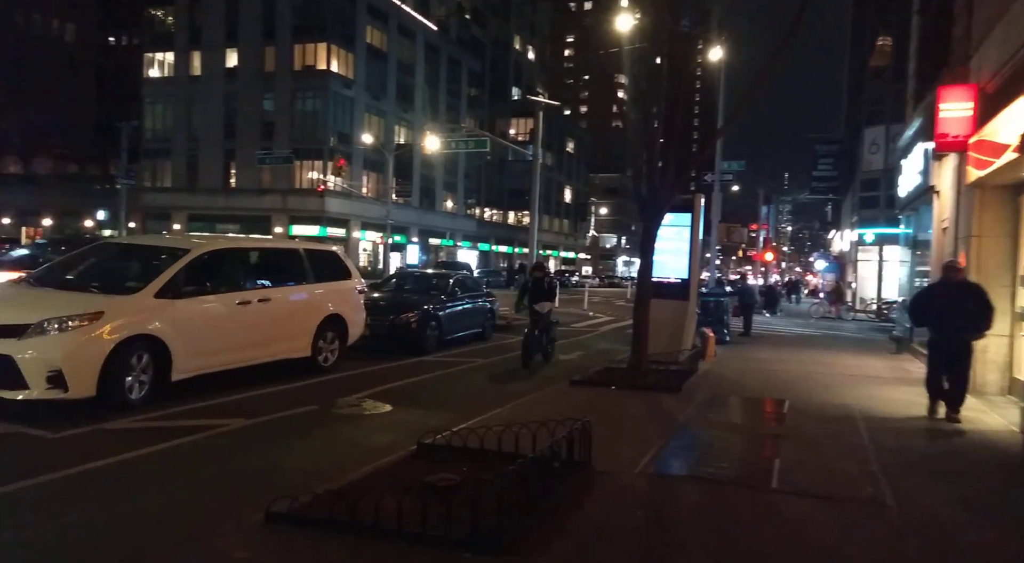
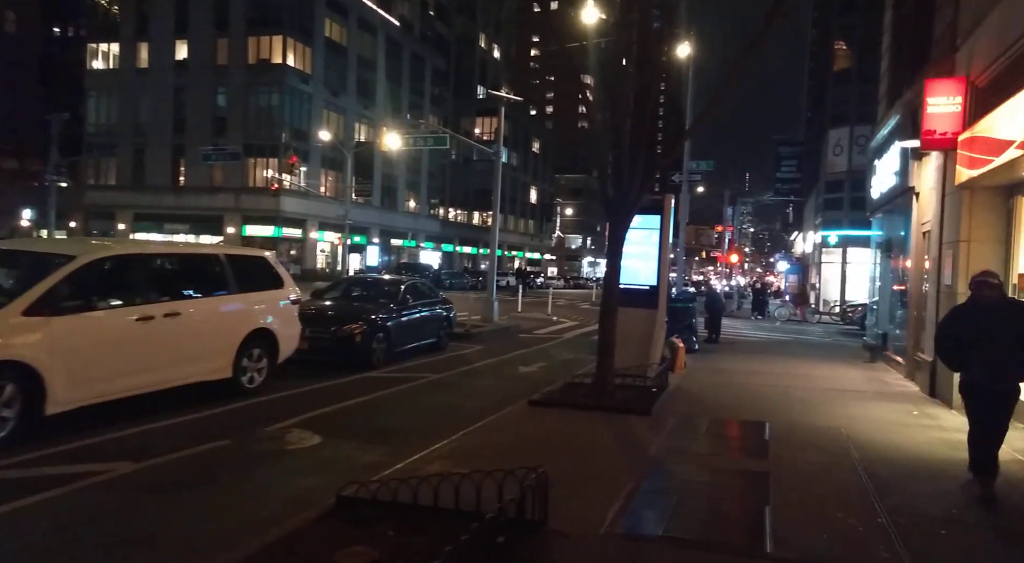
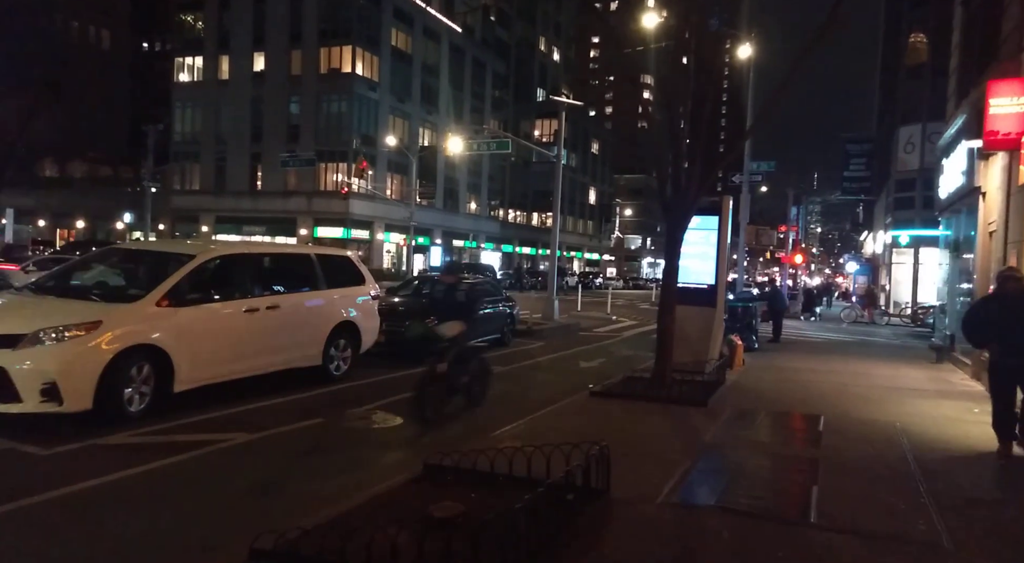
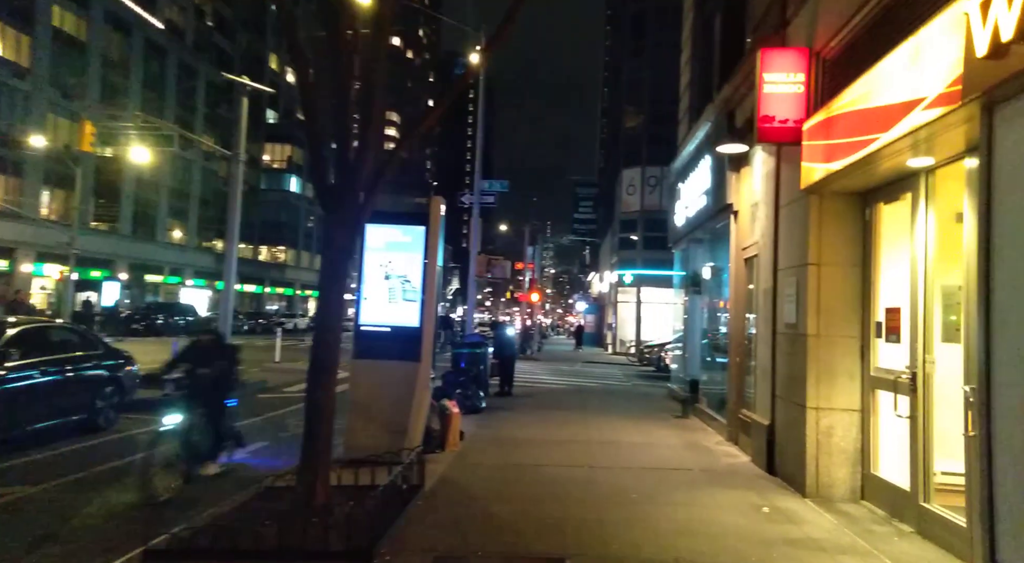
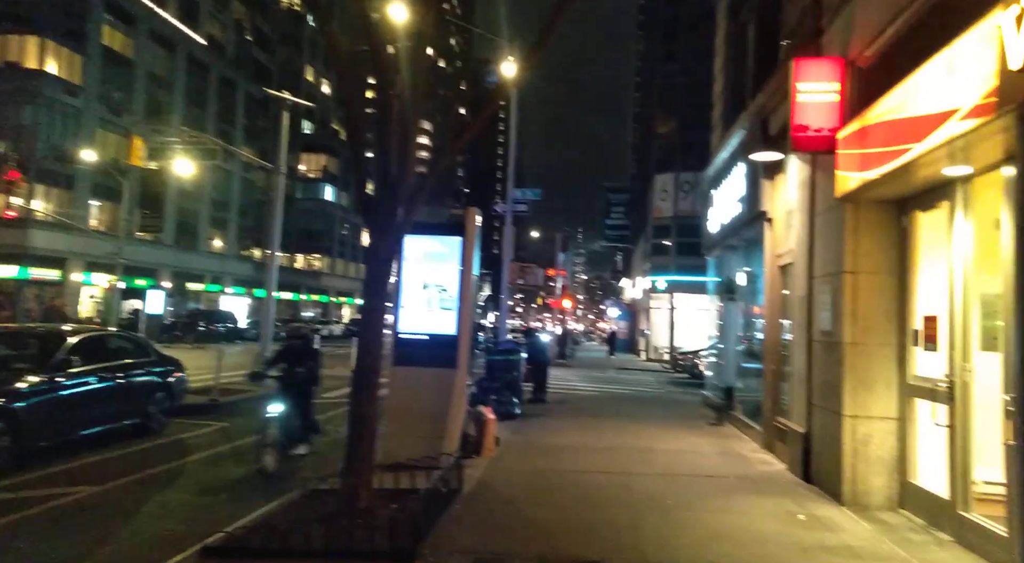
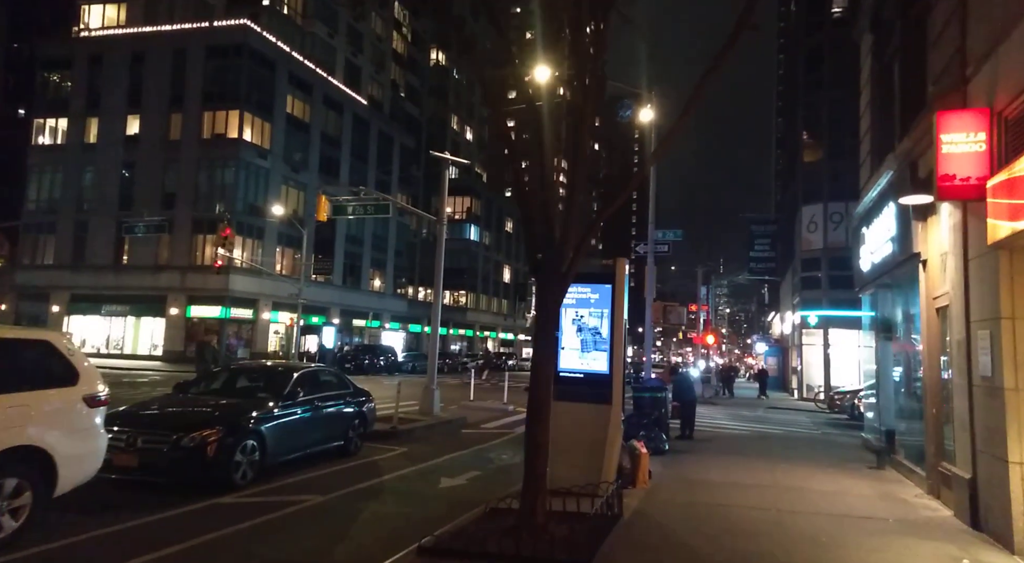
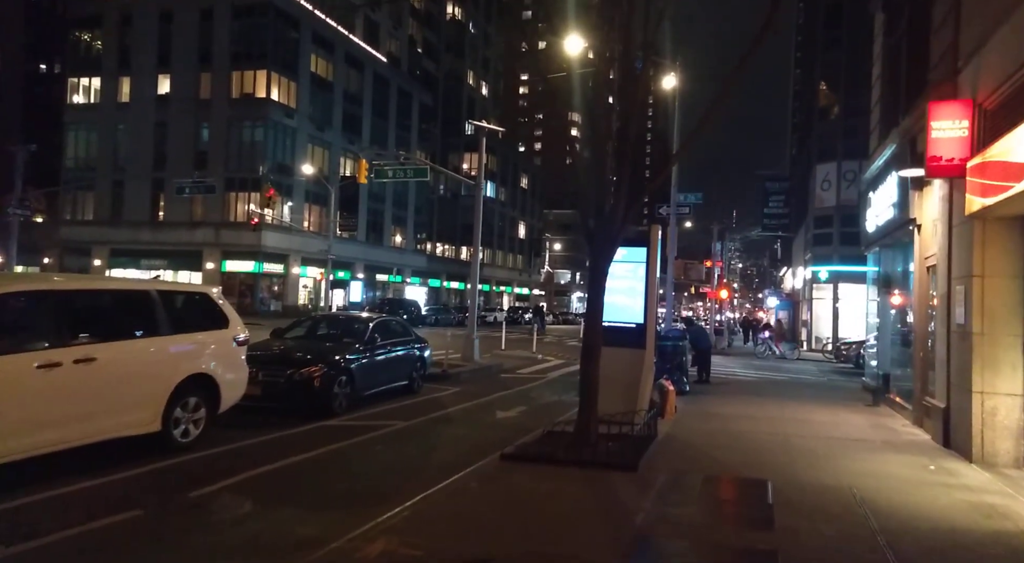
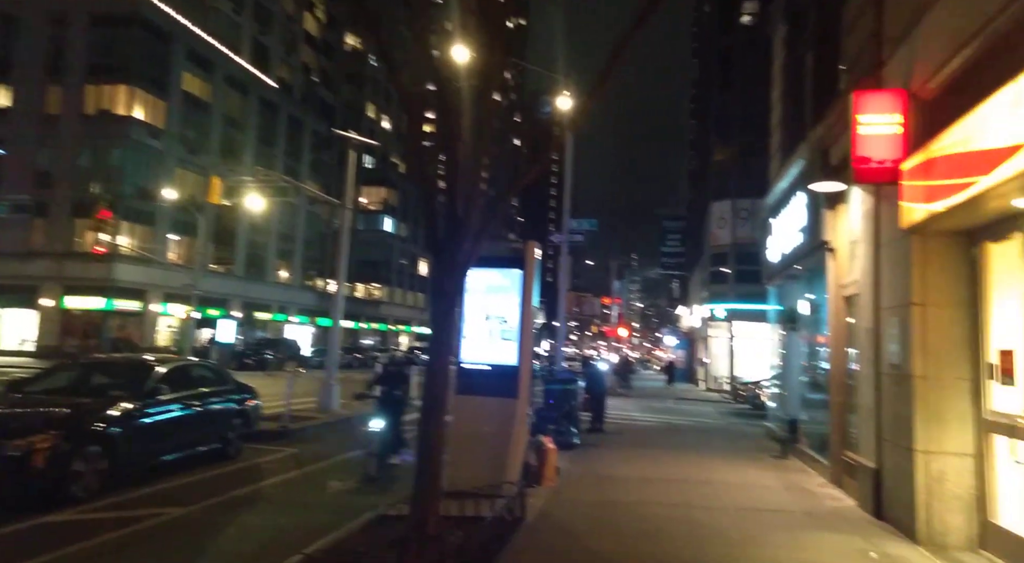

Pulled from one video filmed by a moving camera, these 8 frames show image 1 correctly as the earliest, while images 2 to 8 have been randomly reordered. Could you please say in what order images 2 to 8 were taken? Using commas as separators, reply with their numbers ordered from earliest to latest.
3, 2, 7, 6, 8, 5, 4
